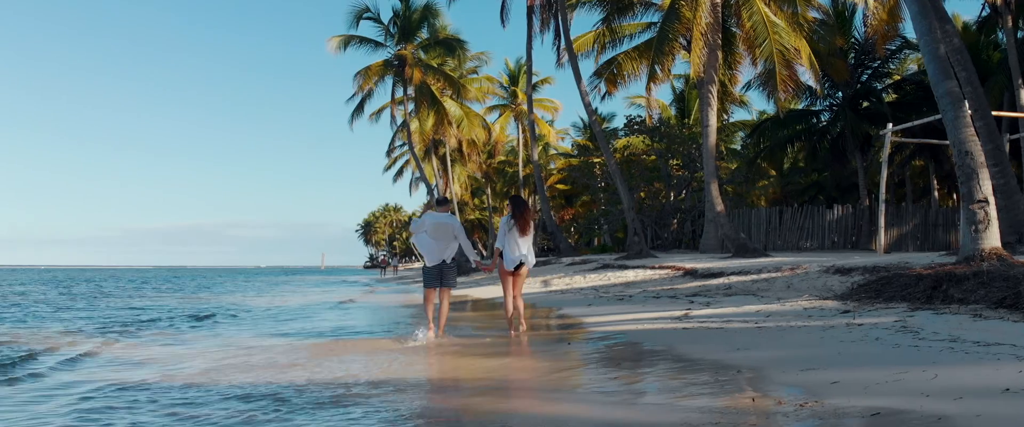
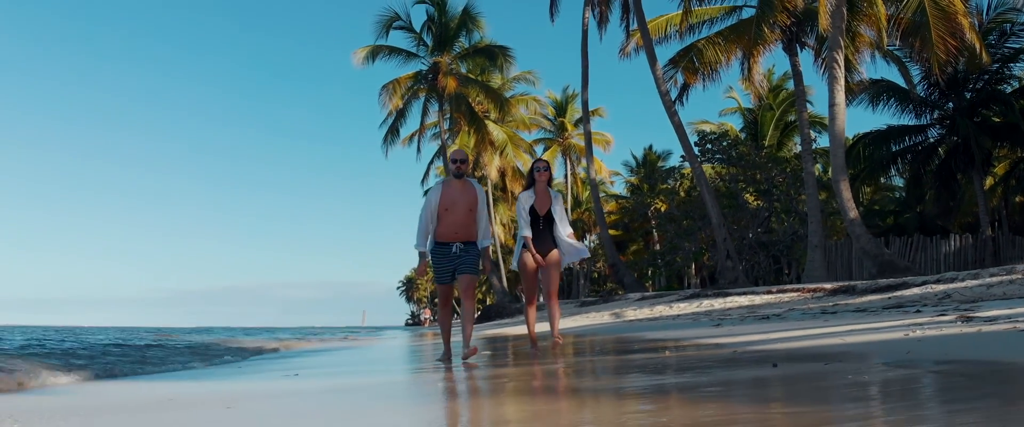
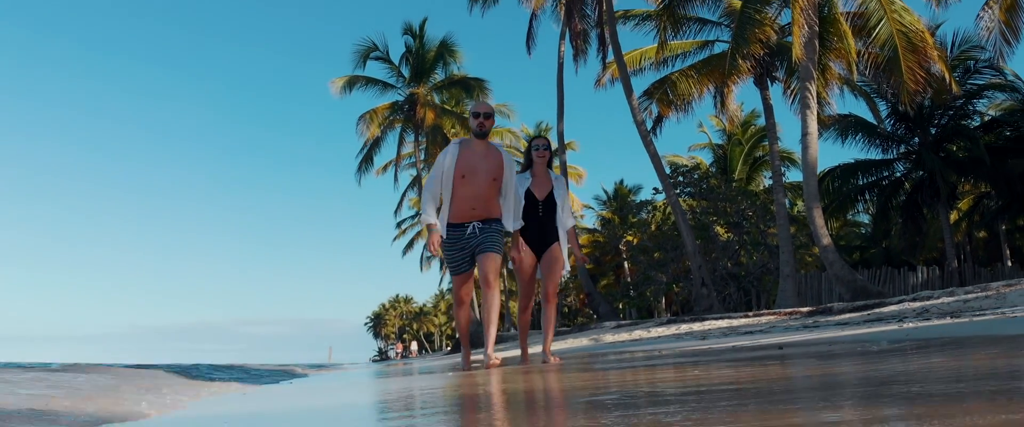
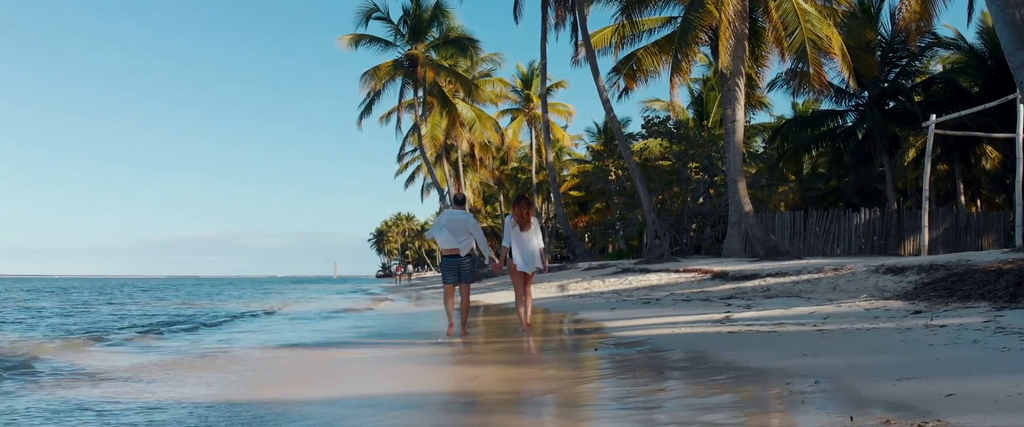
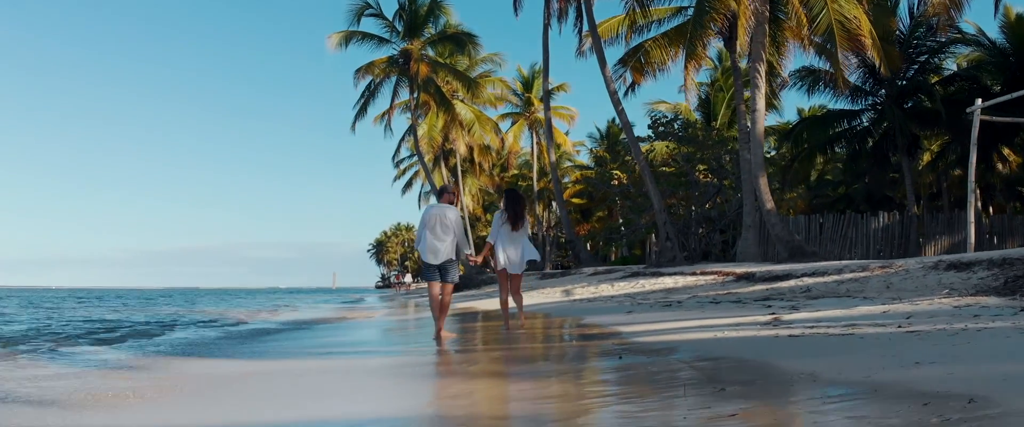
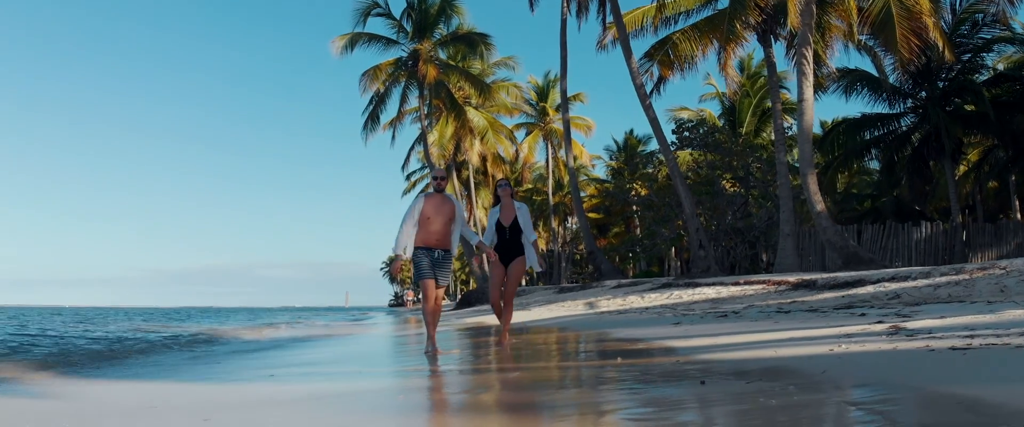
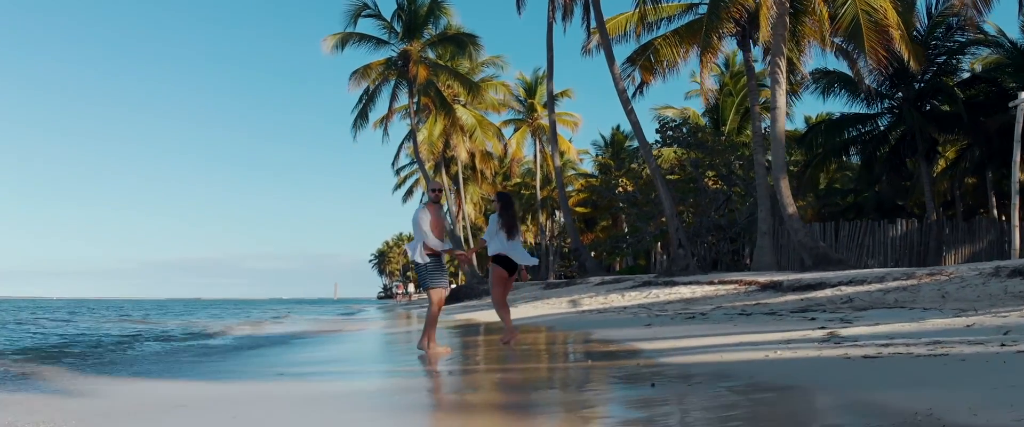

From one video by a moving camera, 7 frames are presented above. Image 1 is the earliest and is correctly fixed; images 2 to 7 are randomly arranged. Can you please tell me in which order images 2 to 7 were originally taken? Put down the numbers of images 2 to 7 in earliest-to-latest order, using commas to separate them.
4, 5, 7, 6, 2, 3
